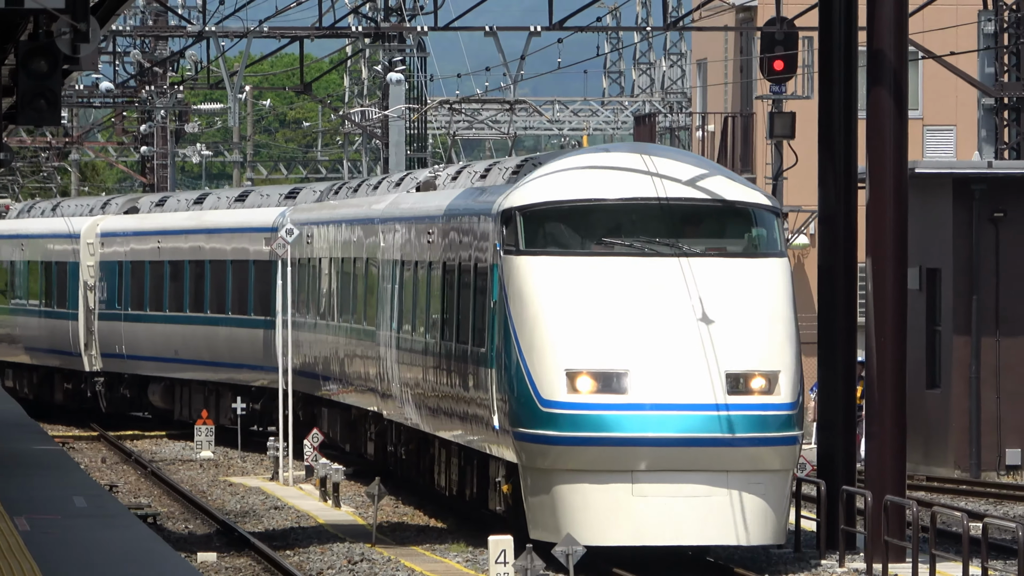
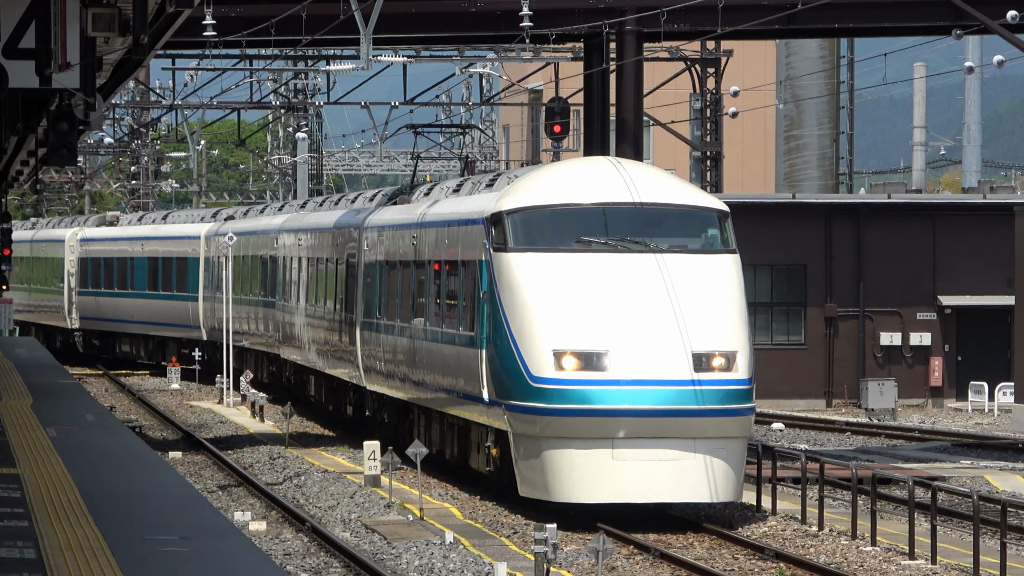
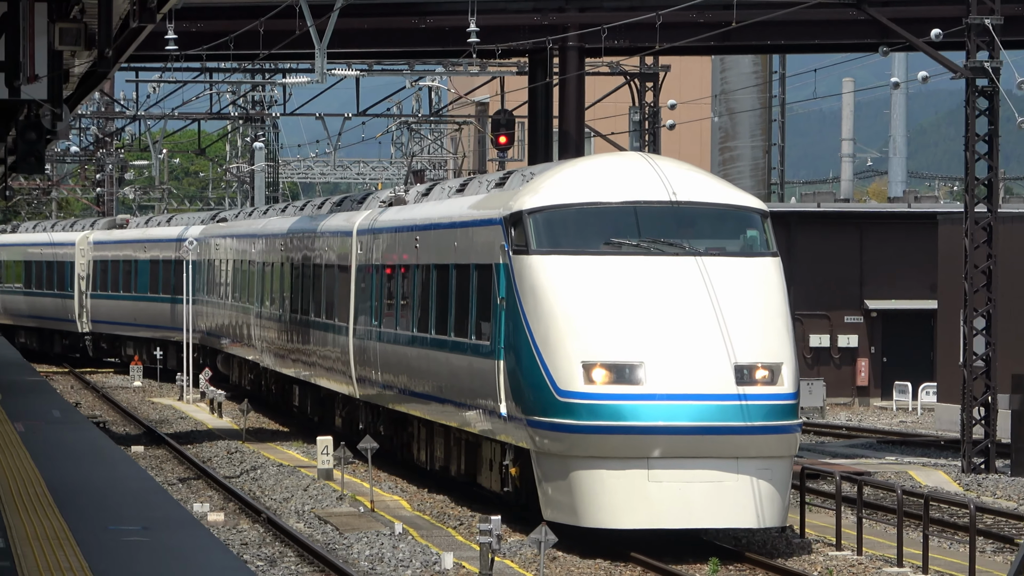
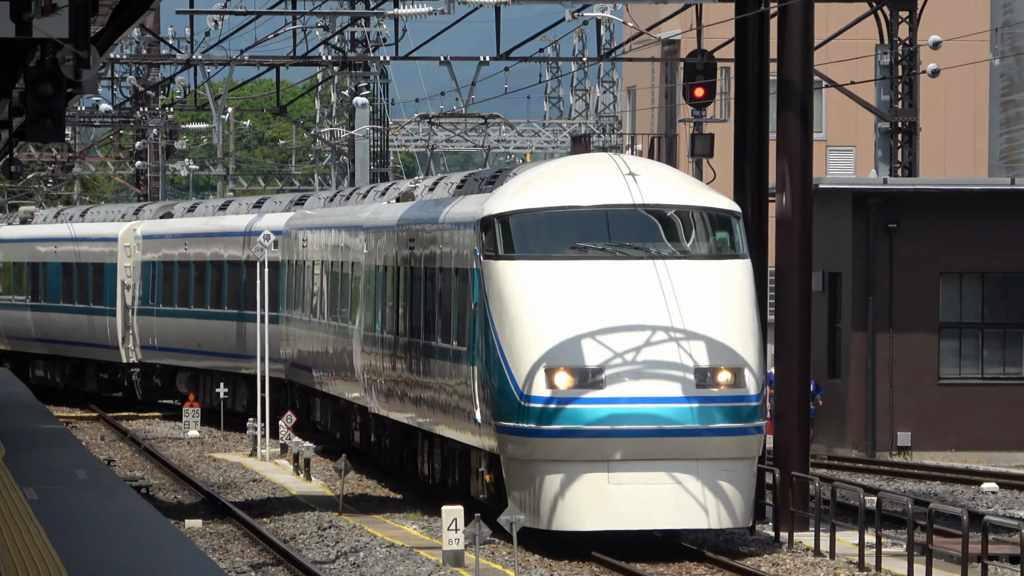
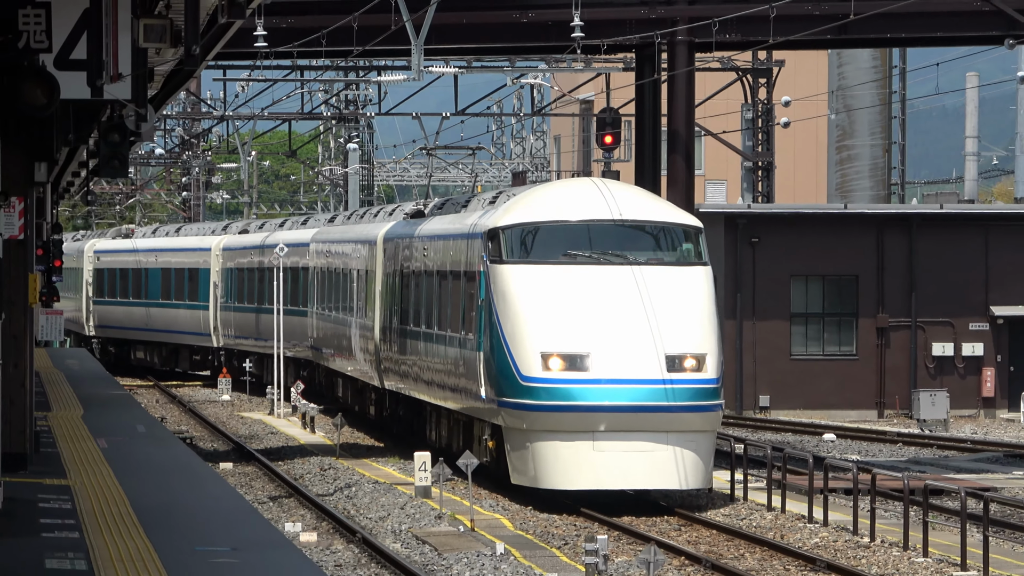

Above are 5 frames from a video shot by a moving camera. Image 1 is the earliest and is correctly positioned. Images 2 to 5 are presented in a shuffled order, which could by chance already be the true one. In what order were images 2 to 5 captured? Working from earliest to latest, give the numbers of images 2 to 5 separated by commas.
4, 5, 2, 3
